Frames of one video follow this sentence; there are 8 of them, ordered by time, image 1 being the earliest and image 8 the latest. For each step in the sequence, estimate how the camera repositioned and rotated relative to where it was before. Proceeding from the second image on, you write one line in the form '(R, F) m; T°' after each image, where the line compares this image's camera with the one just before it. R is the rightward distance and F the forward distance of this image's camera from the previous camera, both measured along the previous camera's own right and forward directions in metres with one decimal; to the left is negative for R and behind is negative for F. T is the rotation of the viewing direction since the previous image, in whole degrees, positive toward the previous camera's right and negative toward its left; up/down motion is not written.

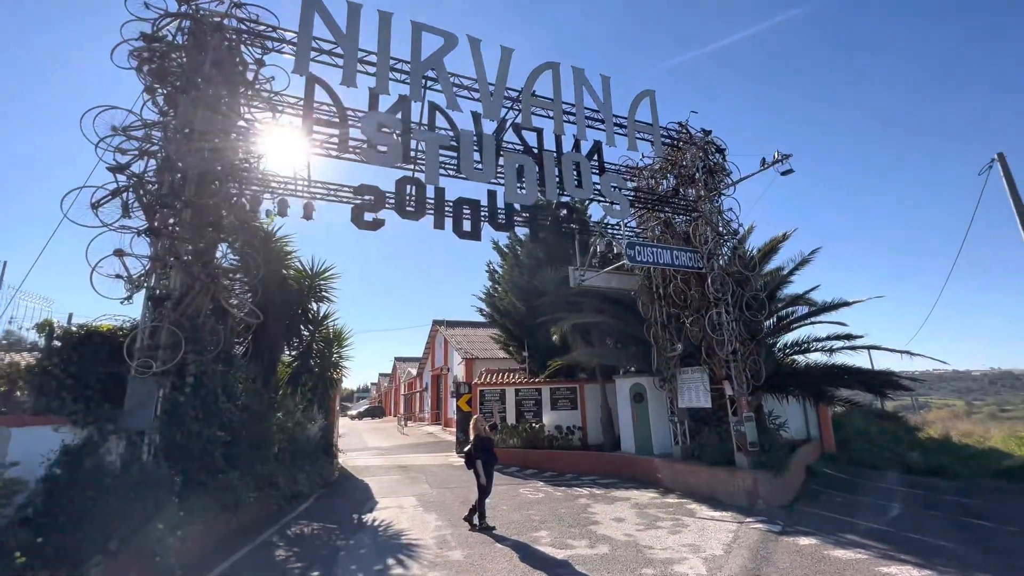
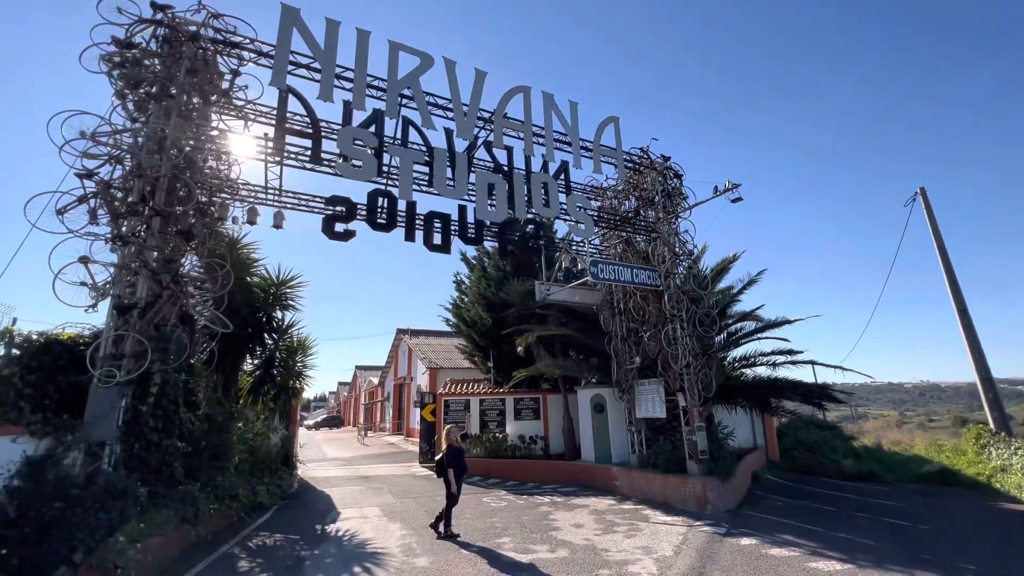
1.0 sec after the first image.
(-0.1, -0.3) m; +4°
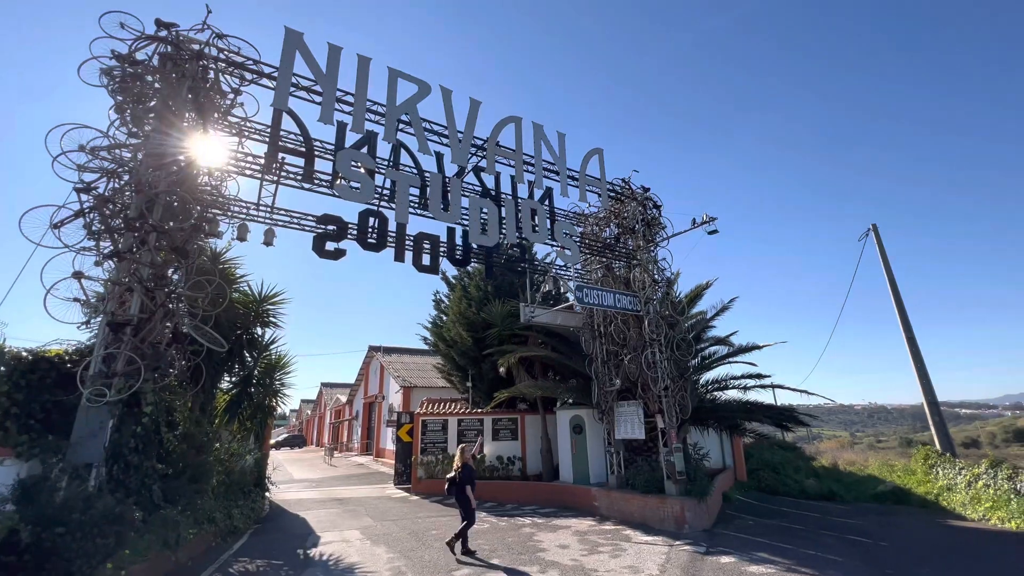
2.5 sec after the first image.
(-0.4, -0.2) m; +4°
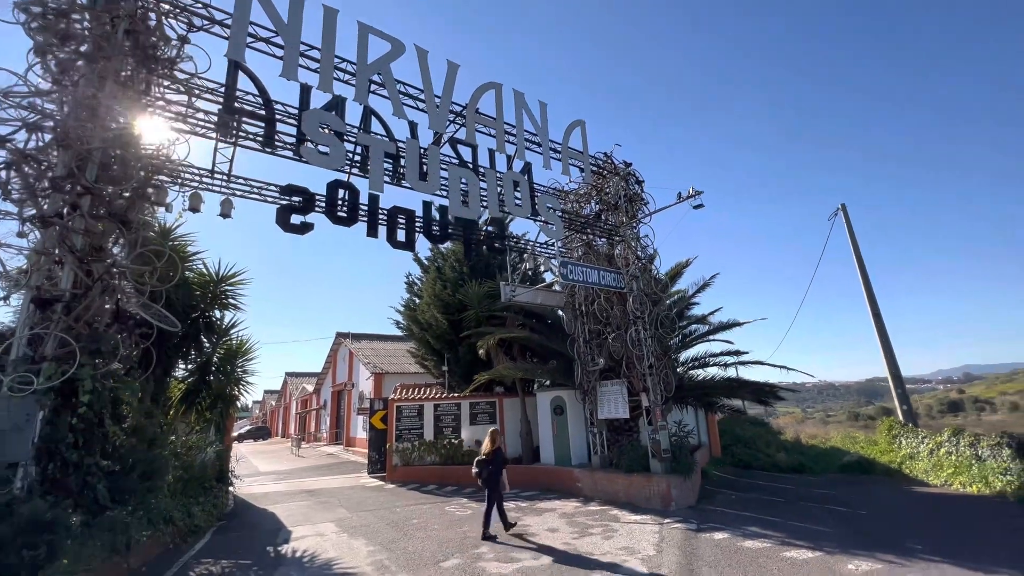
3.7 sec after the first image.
(-0.3, +0.5) m; +4°
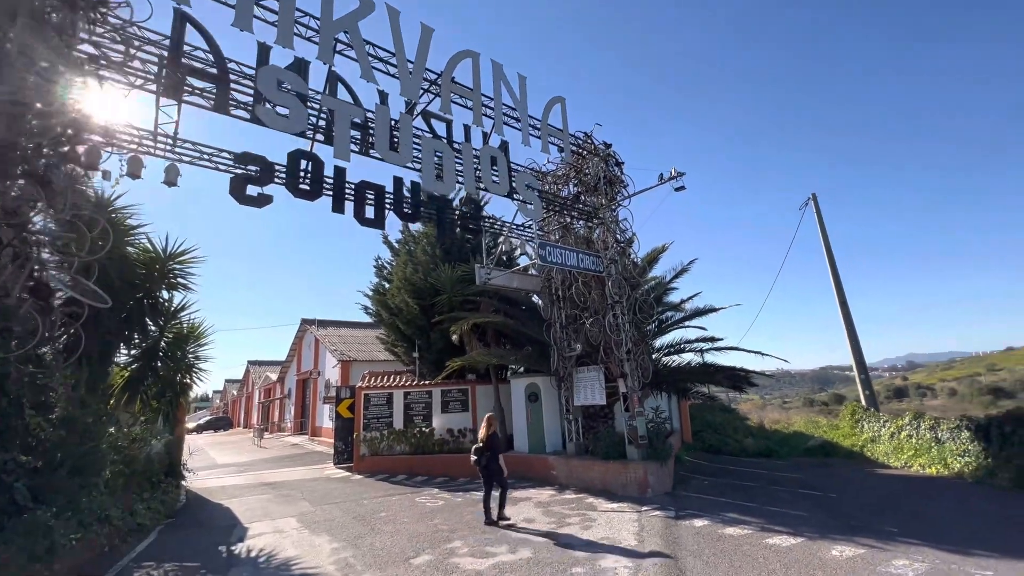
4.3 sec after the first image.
(-0.1, +0.5) m; +4°
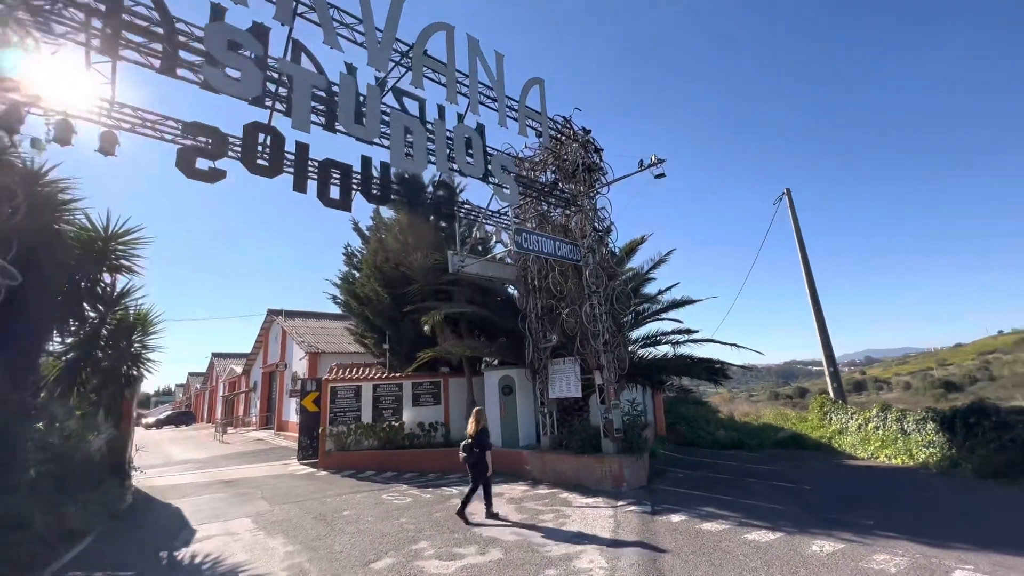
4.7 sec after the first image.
(+0.1, +0.4) m; +3°
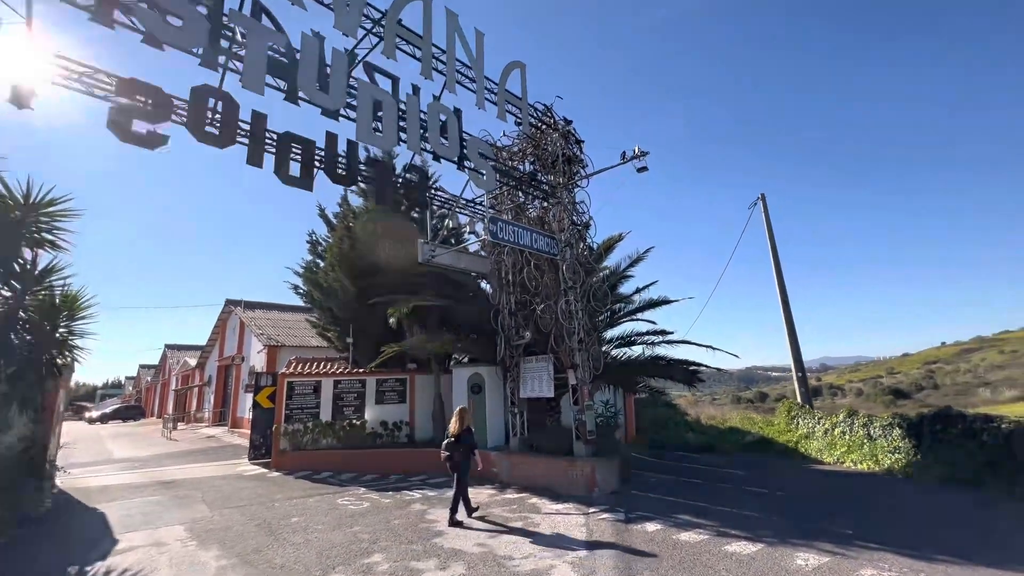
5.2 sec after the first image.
(0.0, +0.5) m; +3°
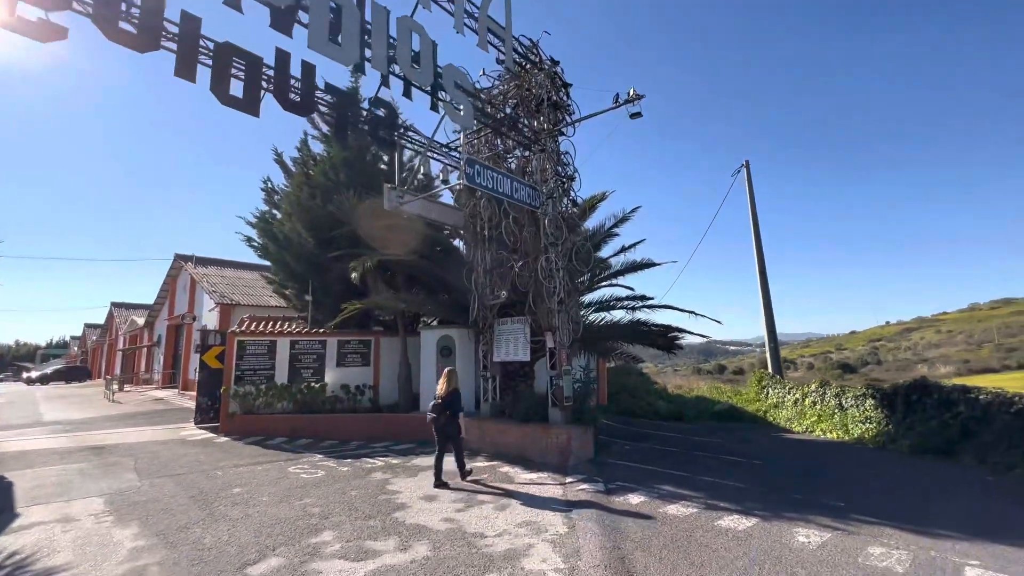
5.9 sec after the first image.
(-0.1, +0.8) m; +4°
